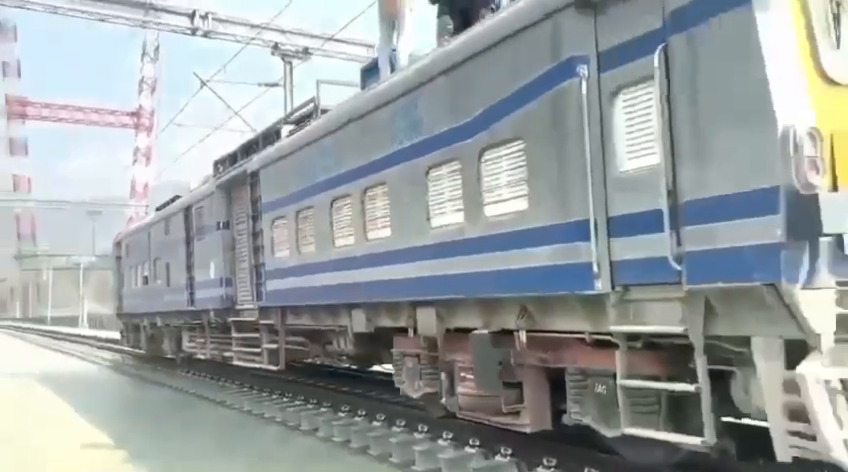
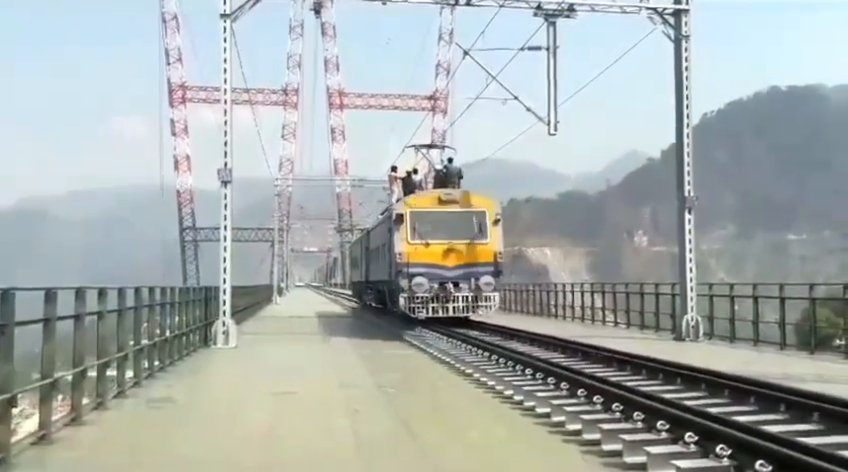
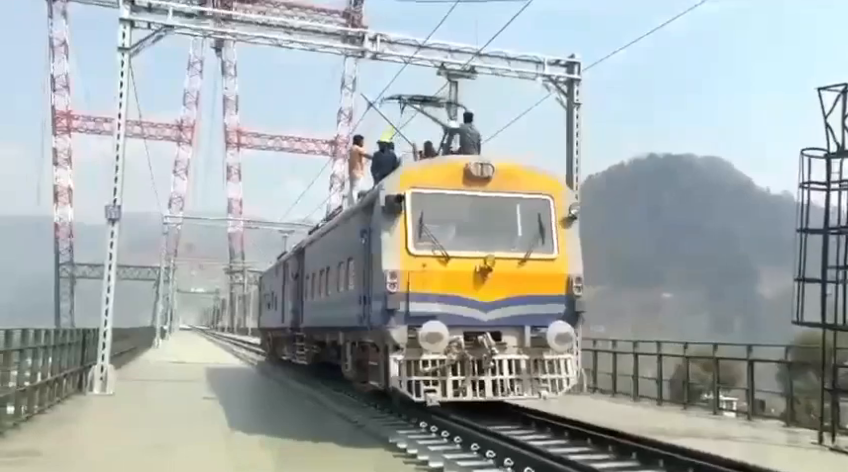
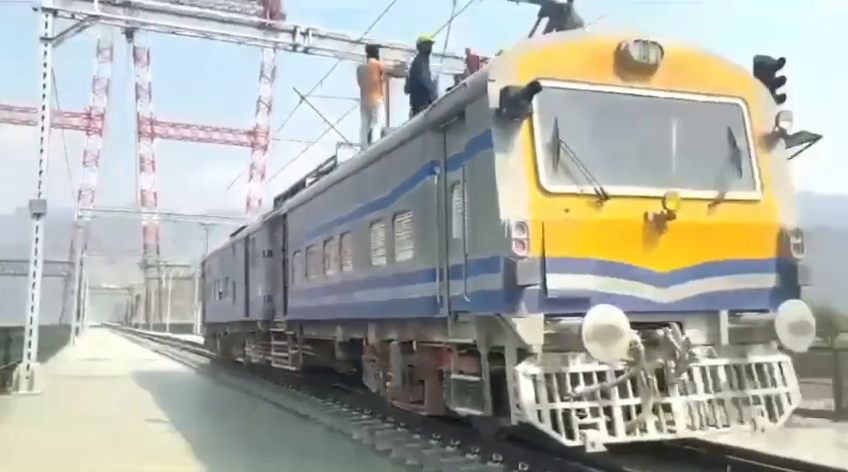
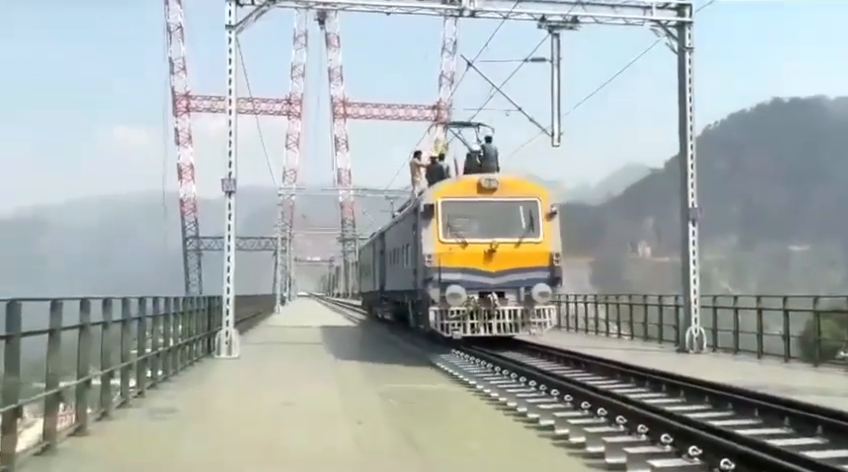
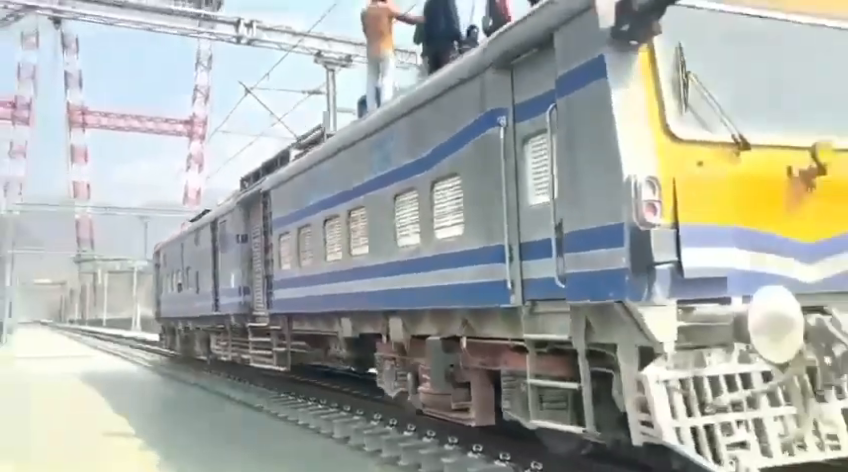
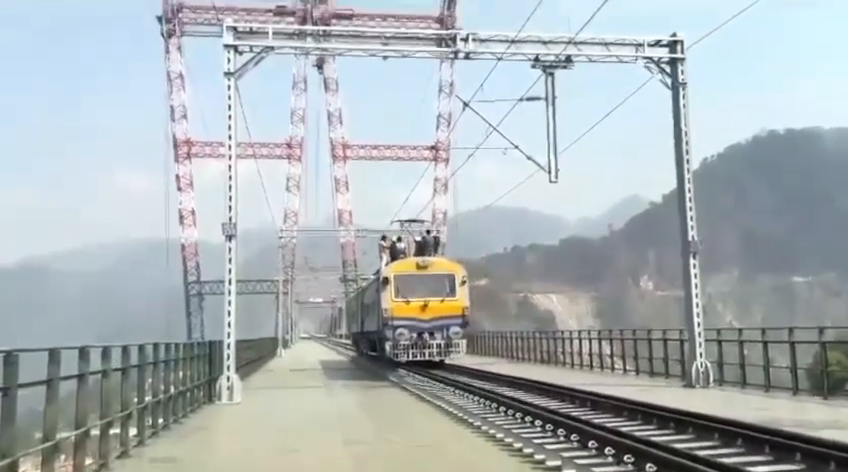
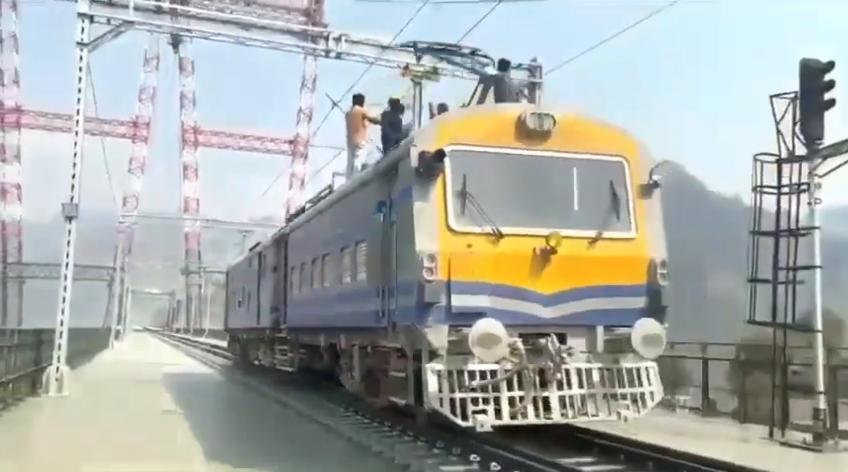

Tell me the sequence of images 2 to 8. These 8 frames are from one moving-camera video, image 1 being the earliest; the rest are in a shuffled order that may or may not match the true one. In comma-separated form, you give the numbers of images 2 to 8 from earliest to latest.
6, 4, 8, 3, 5, 2, 7
